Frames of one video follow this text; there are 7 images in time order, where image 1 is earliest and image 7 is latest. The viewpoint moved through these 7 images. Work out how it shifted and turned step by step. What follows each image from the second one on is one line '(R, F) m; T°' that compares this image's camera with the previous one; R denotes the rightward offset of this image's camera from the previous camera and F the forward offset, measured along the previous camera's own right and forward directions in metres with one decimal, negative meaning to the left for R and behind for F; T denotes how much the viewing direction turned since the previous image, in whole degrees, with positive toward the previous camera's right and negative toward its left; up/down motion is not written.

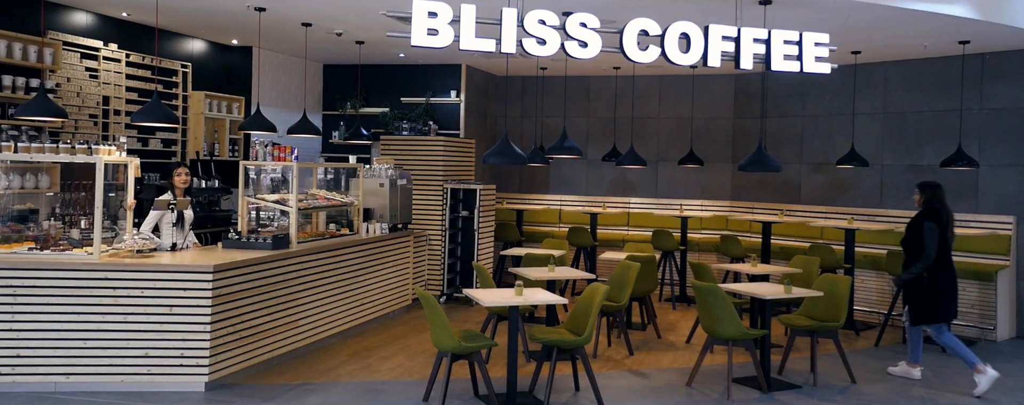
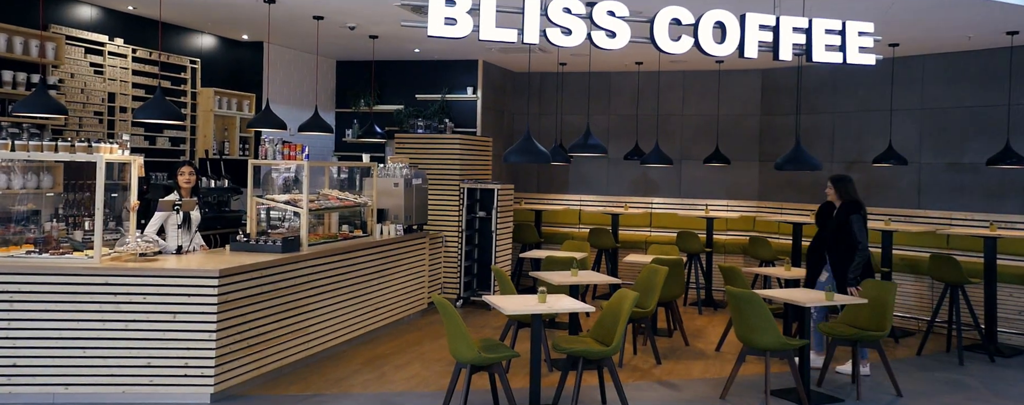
(-0.1, +0.4) m; -1°
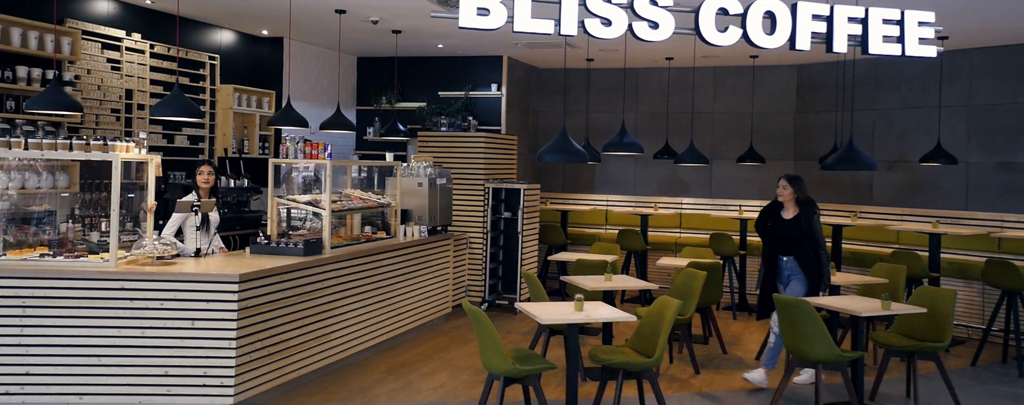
(-0.1, +0.3) m; -1°
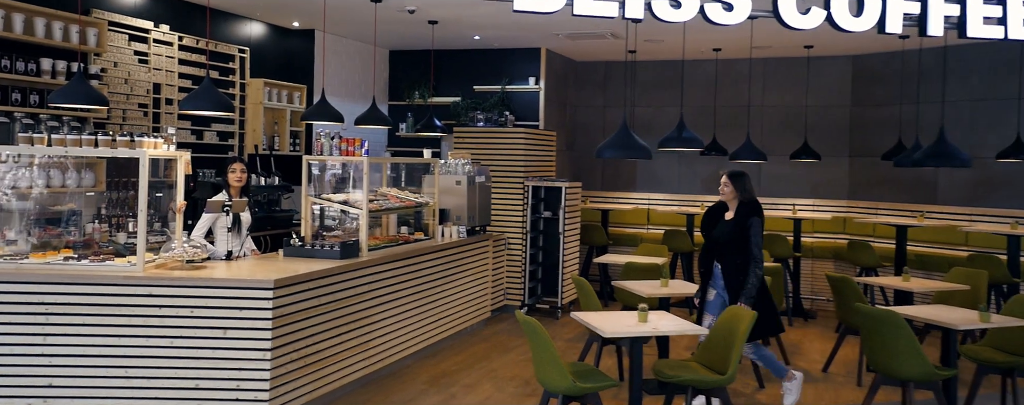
(-0.2, +0.4) m; -2°
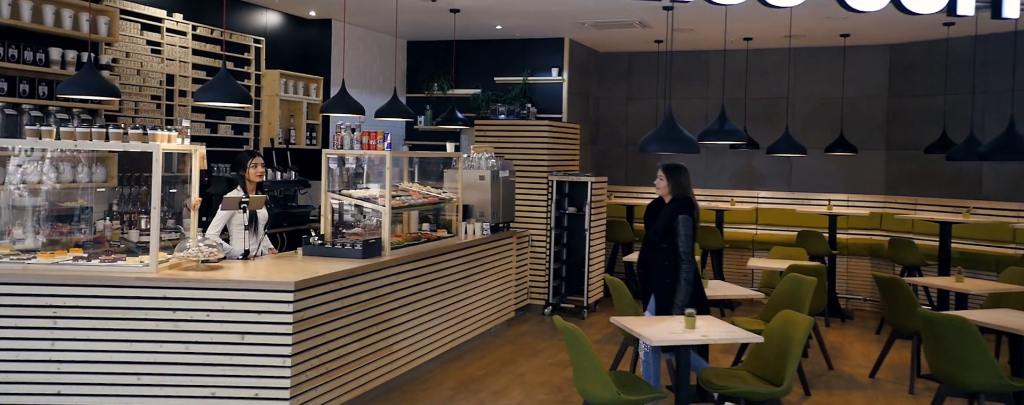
(-0.2, +0.3) m; -1°
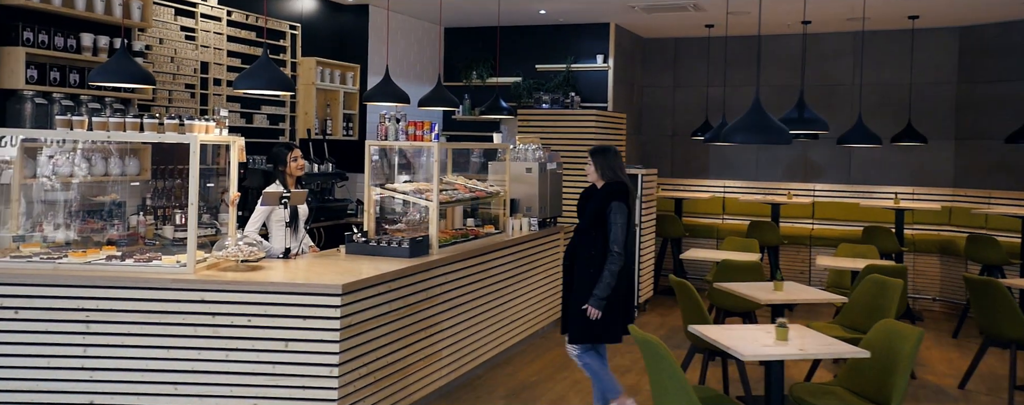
(-0.2, +0.4) m; -2°
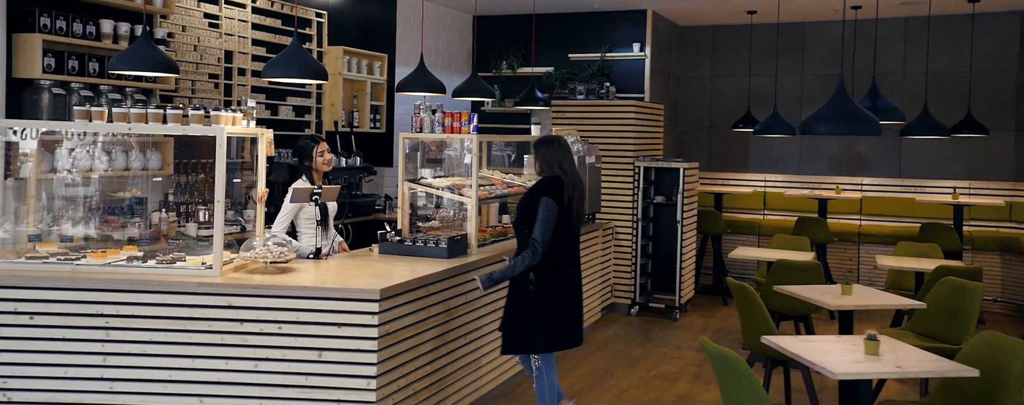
(-0.2, +0.4) m; -1°
